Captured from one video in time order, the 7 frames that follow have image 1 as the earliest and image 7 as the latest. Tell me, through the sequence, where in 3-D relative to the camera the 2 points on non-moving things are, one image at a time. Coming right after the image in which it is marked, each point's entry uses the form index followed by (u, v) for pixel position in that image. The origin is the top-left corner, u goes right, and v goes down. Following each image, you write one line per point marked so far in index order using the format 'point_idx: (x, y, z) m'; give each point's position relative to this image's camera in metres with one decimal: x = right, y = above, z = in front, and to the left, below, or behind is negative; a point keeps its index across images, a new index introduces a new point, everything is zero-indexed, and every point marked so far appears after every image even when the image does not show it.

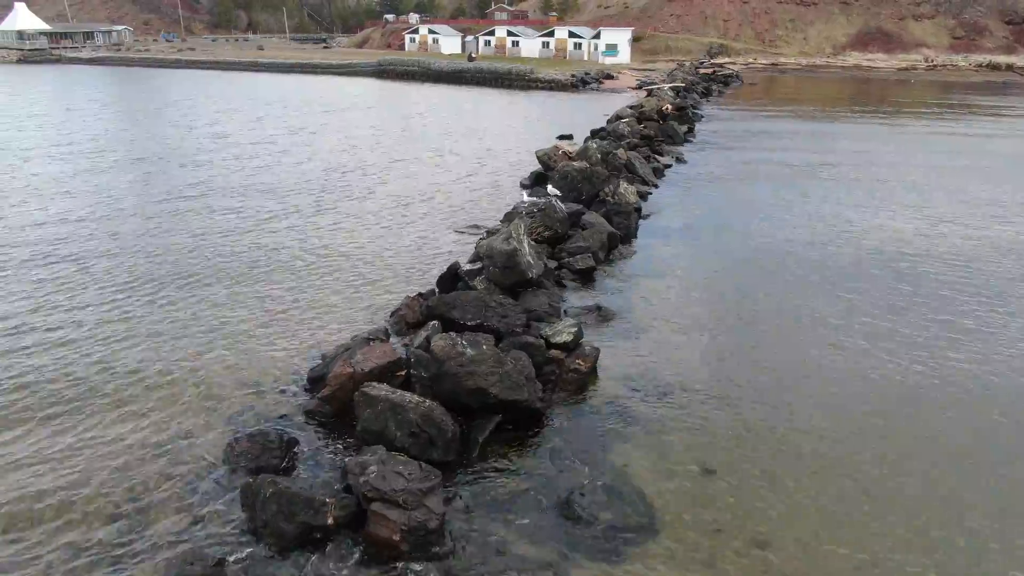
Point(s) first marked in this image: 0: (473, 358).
0: (-0.6, -1.1, +12.7) m
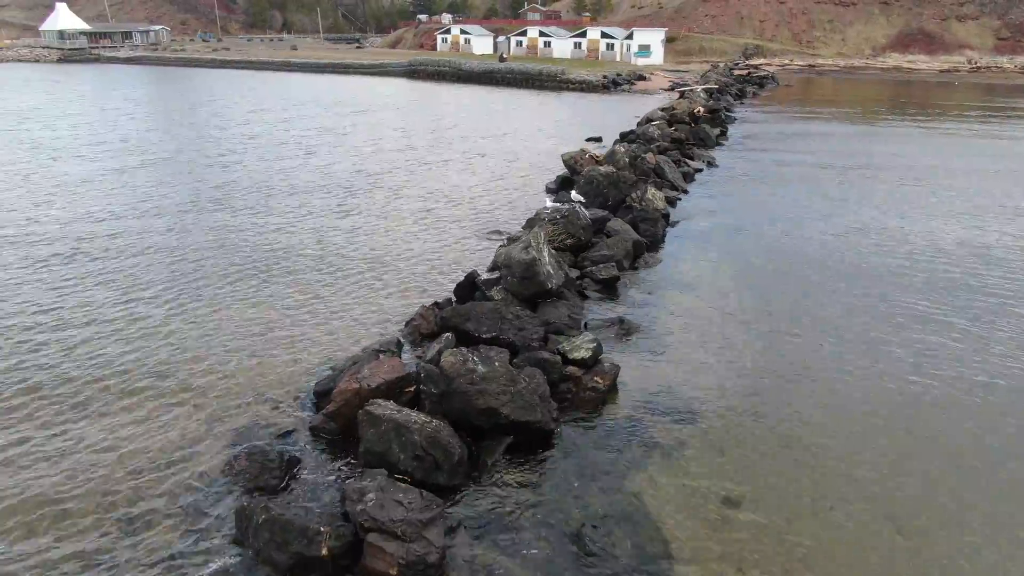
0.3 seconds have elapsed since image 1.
0: (-0.4, -1.3, +12.1) m
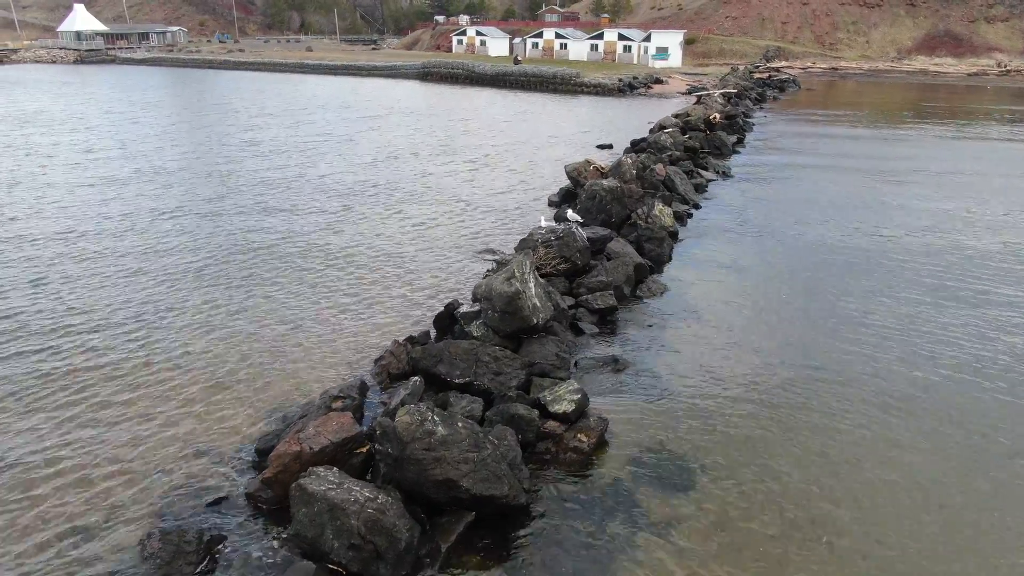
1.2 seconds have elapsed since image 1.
0: (-0.9, -2.0, +10.4) m
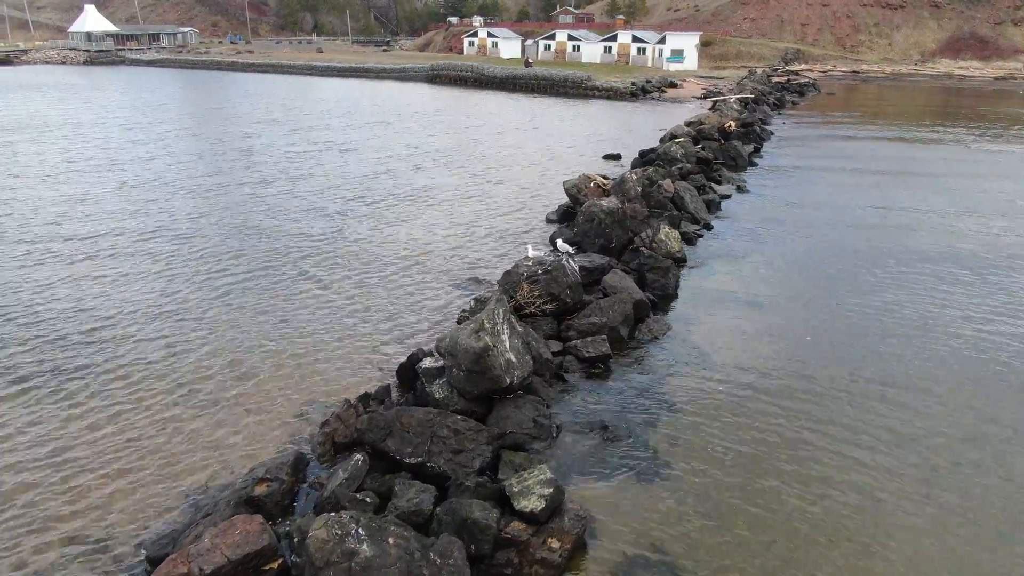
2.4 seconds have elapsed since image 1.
0: (-1.5, -2.8, +8.1) m
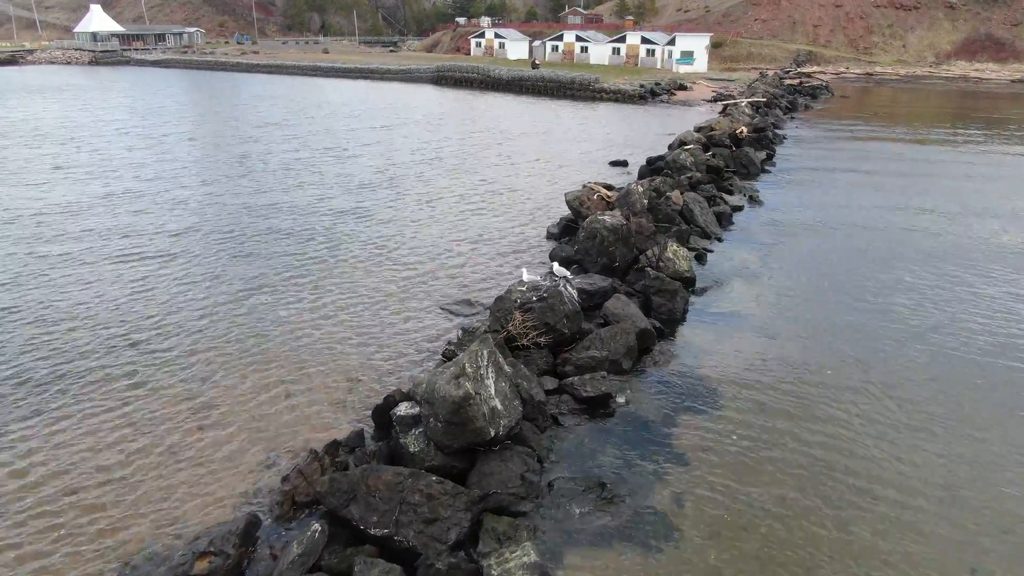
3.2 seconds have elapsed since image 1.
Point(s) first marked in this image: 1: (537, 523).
0: (-1.7, -3.3, +6.7) m
1: (+0.3, -3.1, +10.6) m
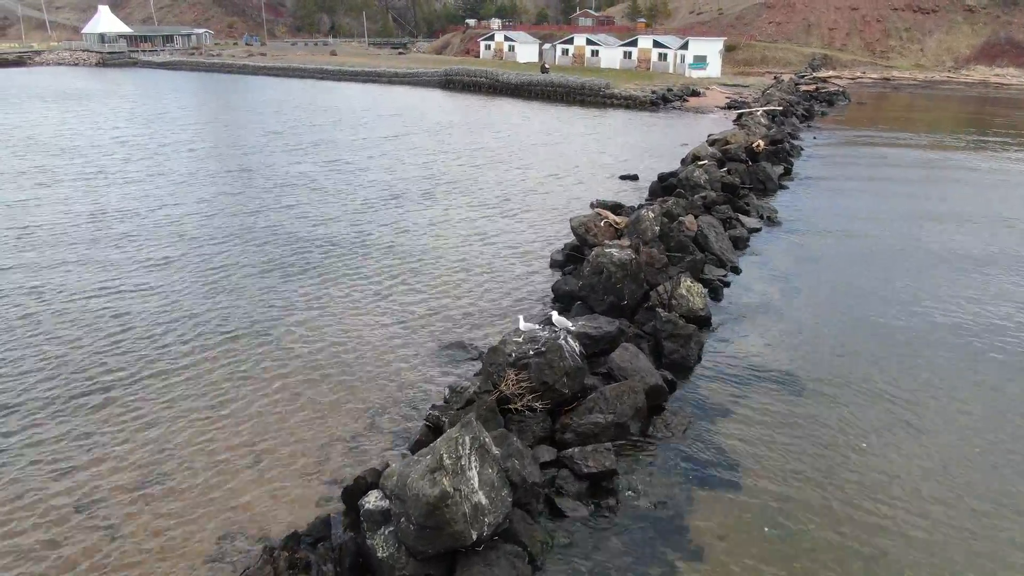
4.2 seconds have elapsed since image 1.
0: (-2.0, -4.2, +5.0) m
1: (+0.1, -4.0, +8.9) m
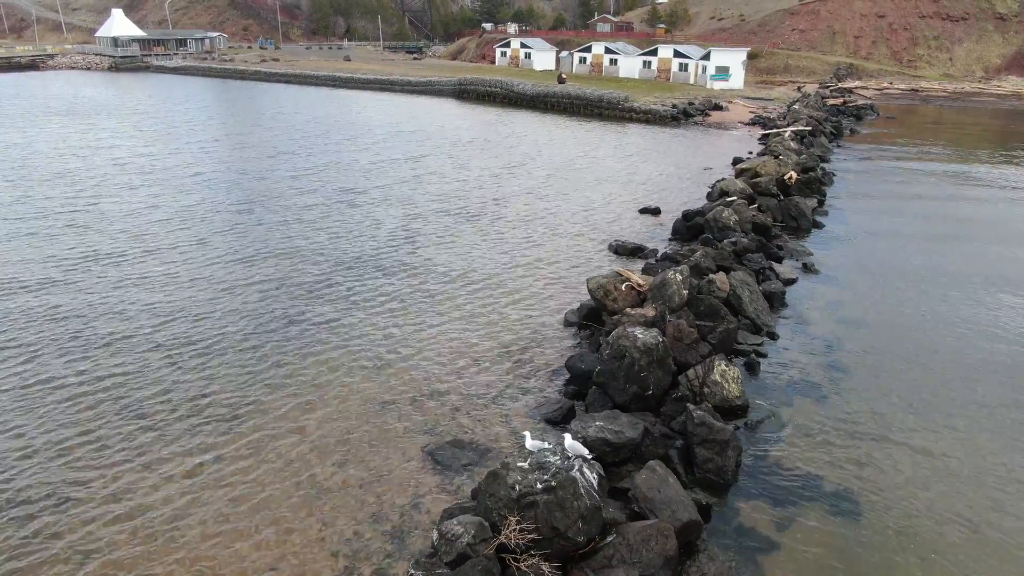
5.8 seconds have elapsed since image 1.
0: (-2.1, -5.9, +2.7) m
1: (+0.1, -5.7, +6.5) m
